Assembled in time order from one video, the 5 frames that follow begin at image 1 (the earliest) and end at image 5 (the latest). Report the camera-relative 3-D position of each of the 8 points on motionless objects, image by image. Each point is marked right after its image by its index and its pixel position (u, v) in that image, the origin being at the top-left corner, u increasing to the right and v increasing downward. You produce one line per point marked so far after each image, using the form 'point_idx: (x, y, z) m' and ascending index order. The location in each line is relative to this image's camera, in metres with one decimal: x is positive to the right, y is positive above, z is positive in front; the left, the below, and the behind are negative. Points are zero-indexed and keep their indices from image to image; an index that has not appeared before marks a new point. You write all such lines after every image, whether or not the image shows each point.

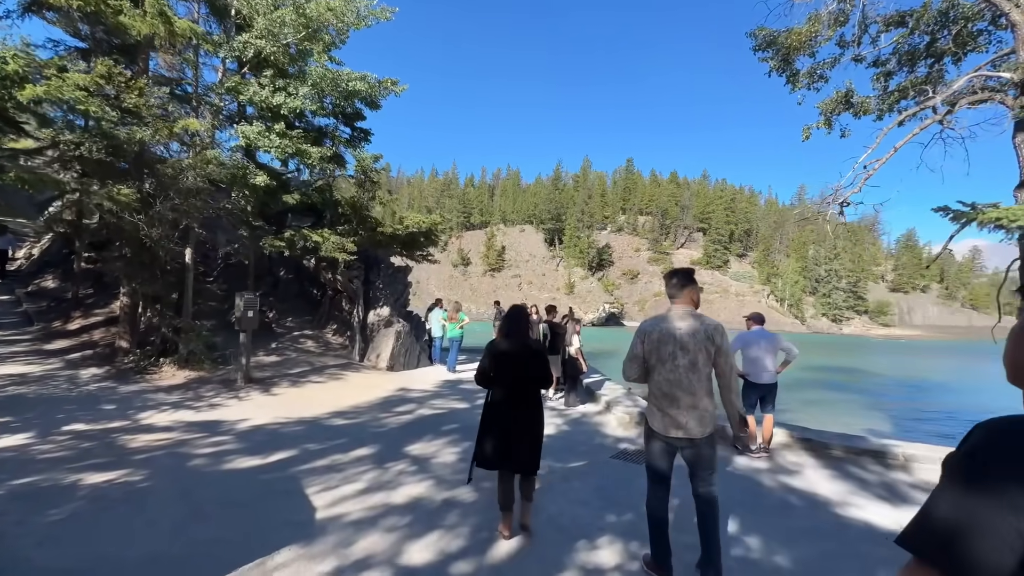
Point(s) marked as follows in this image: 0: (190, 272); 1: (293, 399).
0: (-6.6, +0.3, +11.5) m
1: (-3.6, -1.9, +9.4) m
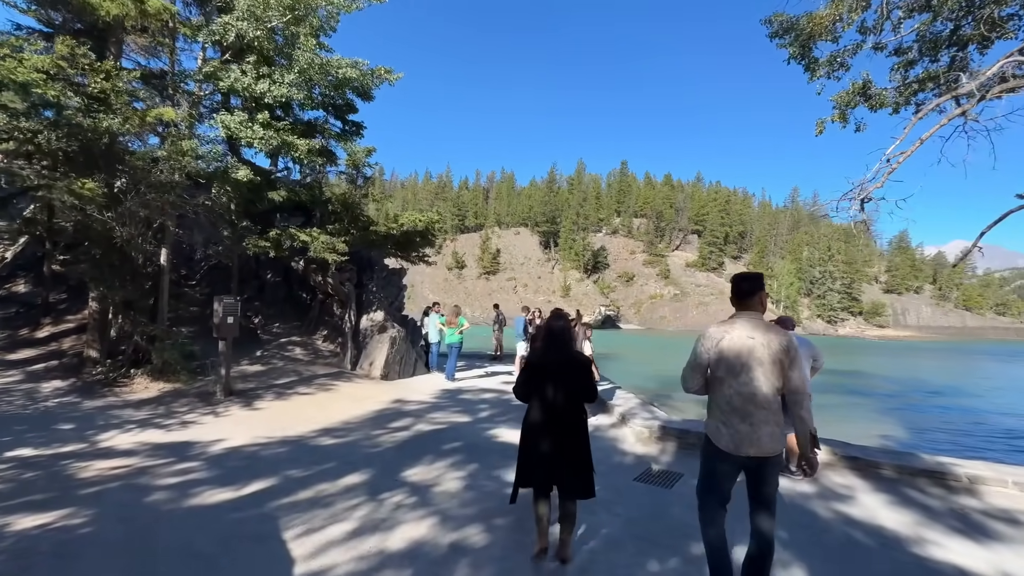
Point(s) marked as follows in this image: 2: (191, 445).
0: (-6.5, +0.3, +10.6) m
1: (-3.5, -1.9, +8.5) m
2: (-3.8, -1.8, +6.6) m
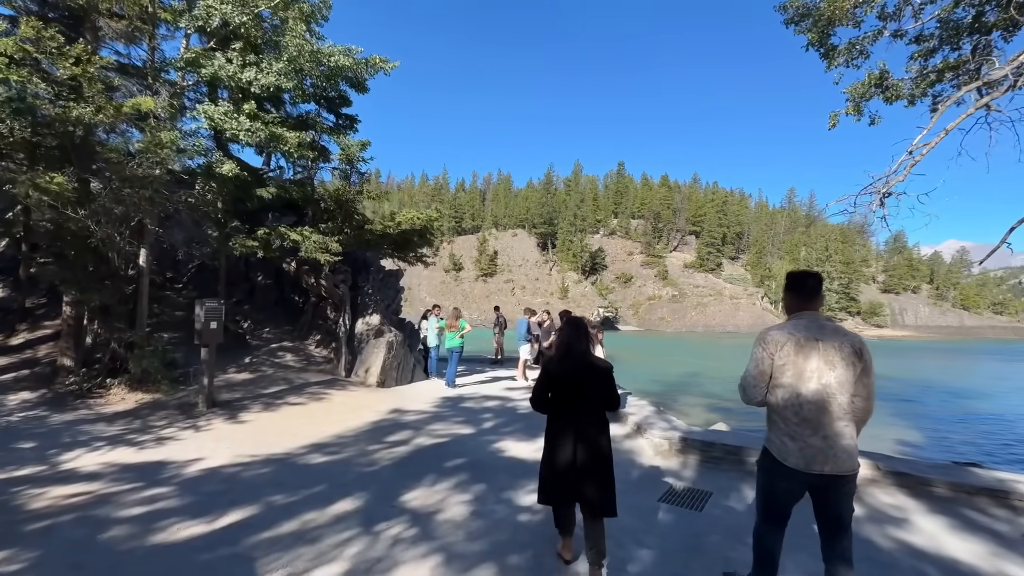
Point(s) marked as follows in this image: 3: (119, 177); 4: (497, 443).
0: (-6.4, +0.2, +9.9) m
1: (-3.4, -1.9, +7.8) m
2: (-3.6, -1.9, +6.0) m
3: (-6.0, +1.7, +8.6) m
4: (-0.2, -2.1, +7.7) m
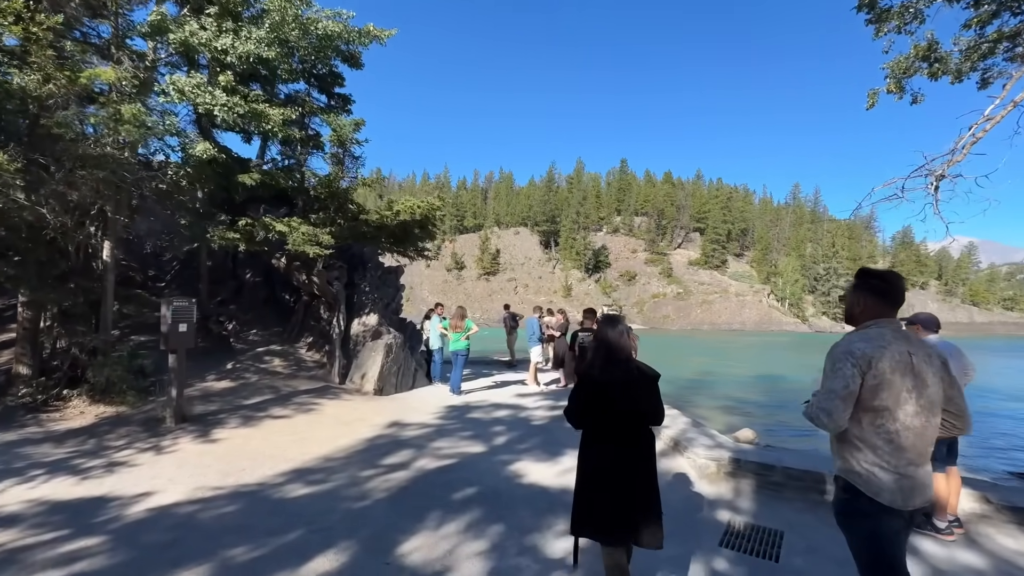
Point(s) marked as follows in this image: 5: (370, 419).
0: (-6.2, +0.2, +8.7) m
1: (-3.2, -1.9, +6.7) m
2: (-3.4, -1.8, +4.8) m
3: (-5.8, +1.7, +7.5) m
4: (0.0, -2.0, +6.5) m
5: (-2.1, -2.0, +8.5) m
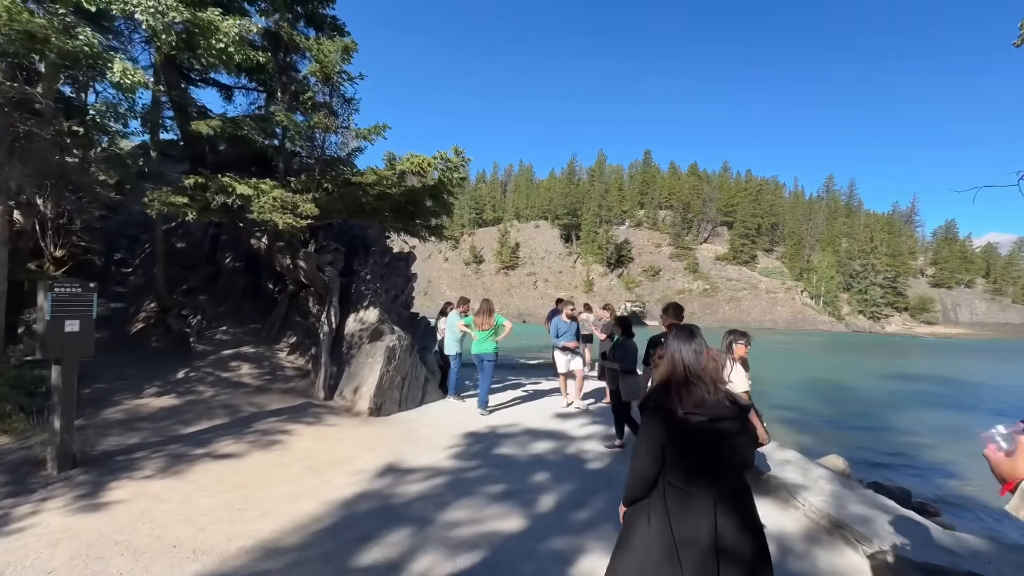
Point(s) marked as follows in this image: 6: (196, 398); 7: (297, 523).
0: (-5.7, +0.5, +6.3) m
1: (-2.8, -1.7, +4.2) m
2: (-3.1, -1.7, +2.3) m
3: (-5.3, +1.9, +5.0) m
4: (+0.4, -1.9, +3.9) m
5: (-1.6, -1.8, +5.9) m
6: (-3.9, -1.4, +7.1) m
7: (-1.6, -1.8, +4.3) m
